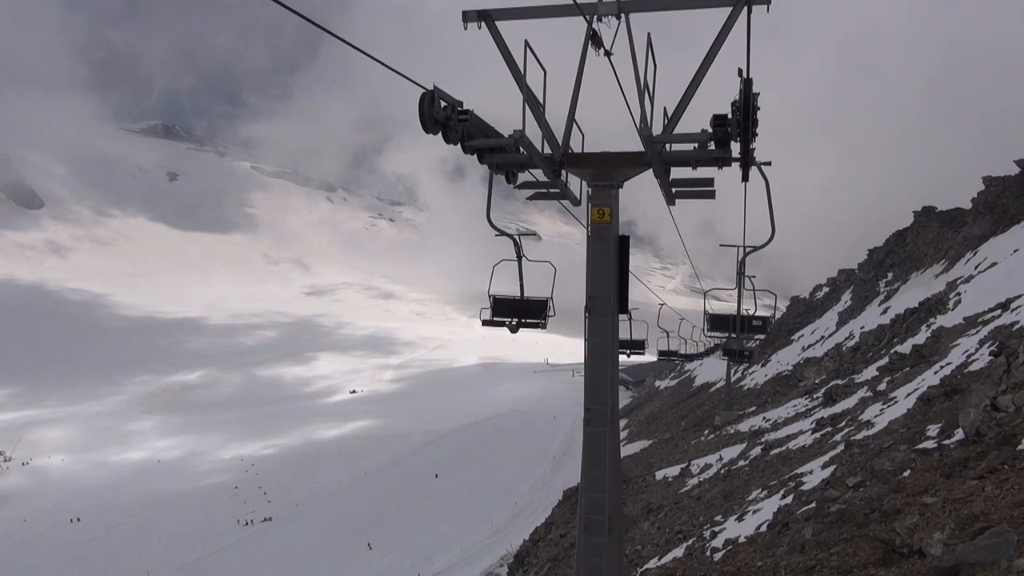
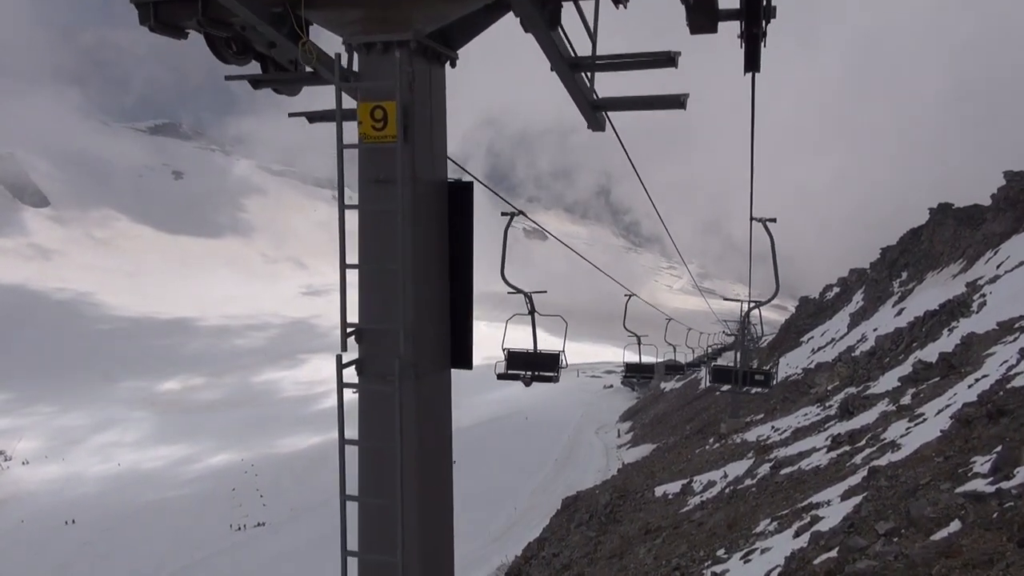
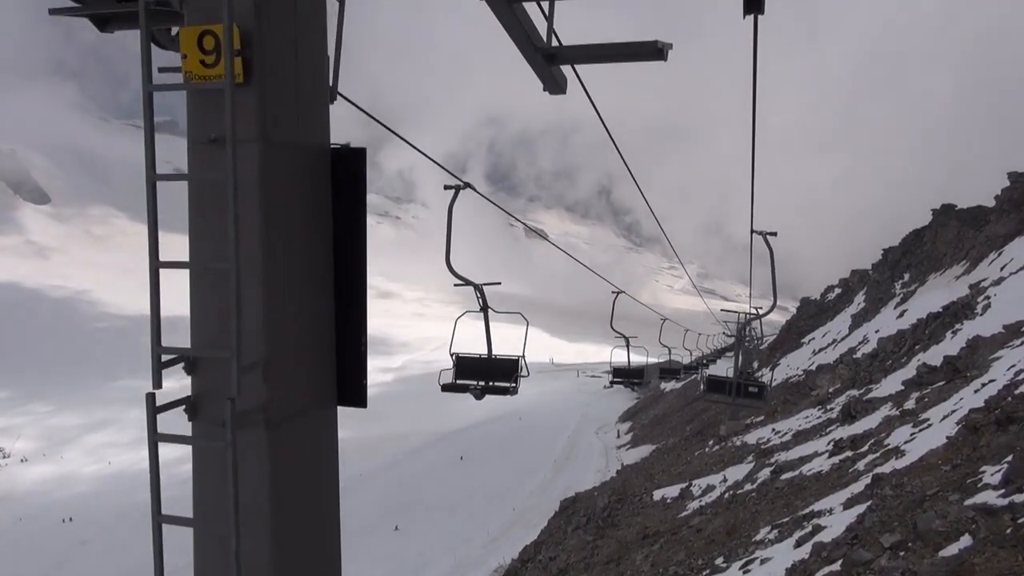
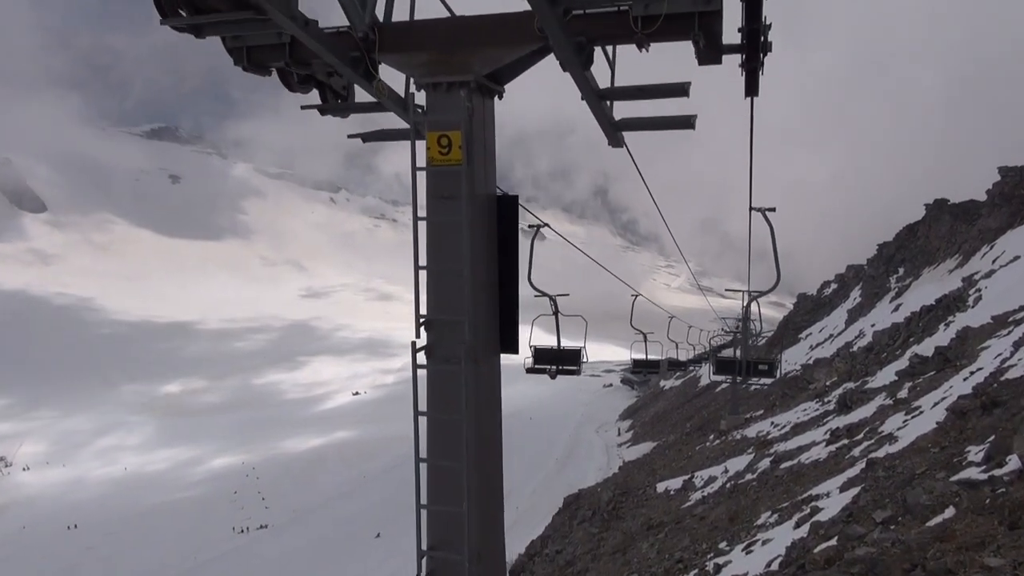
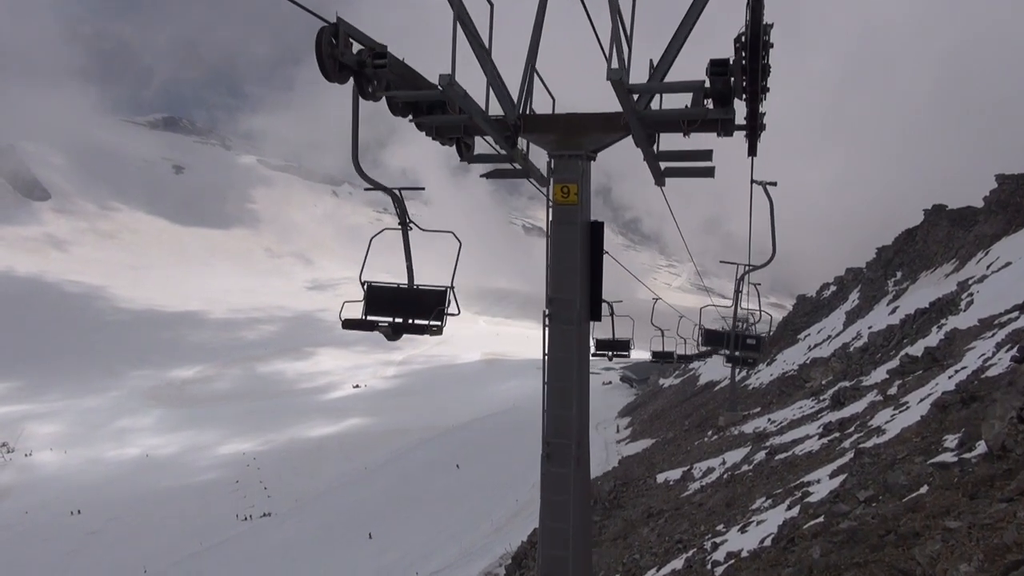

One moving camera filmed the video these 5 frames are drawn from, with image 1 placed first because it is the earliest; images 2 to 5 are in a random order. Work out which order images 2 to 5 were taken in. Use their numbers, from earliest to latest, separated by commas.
5, 4, 2, 3
